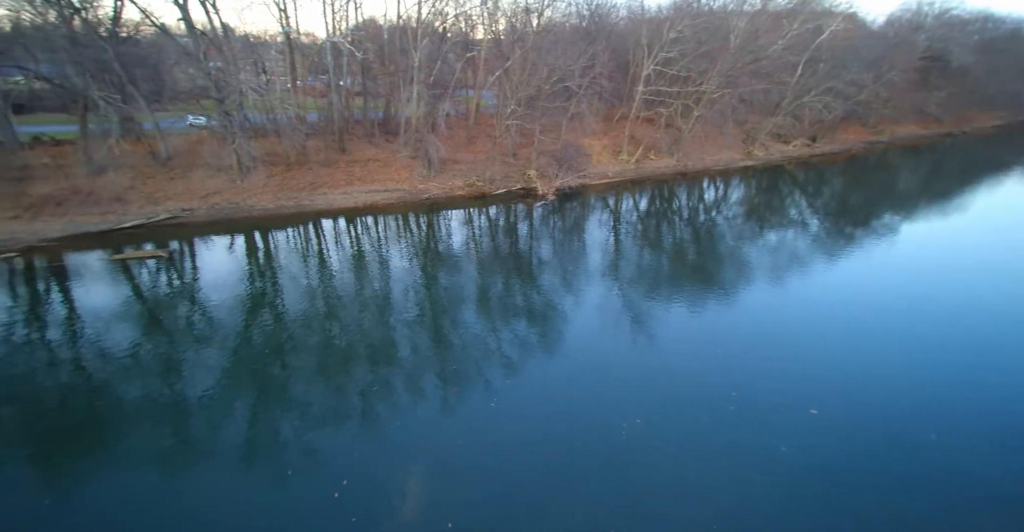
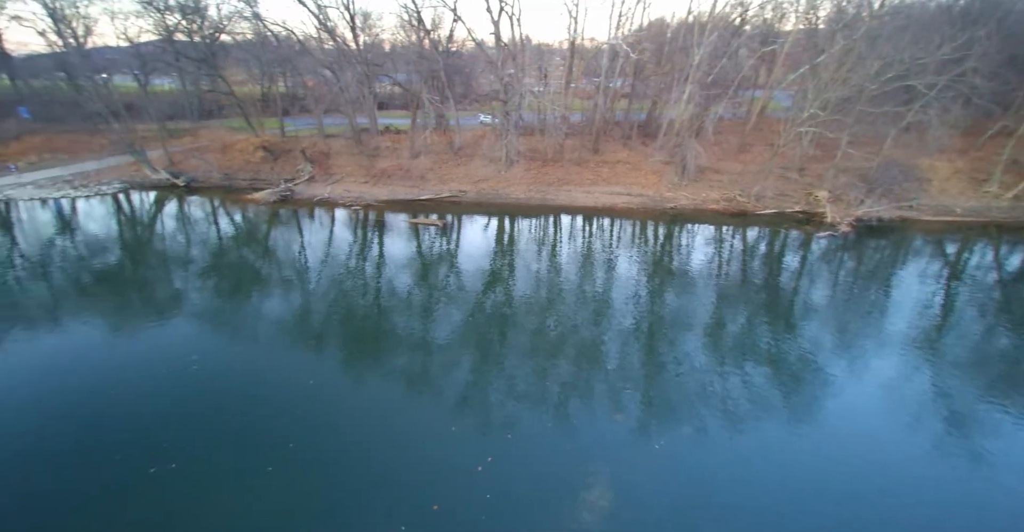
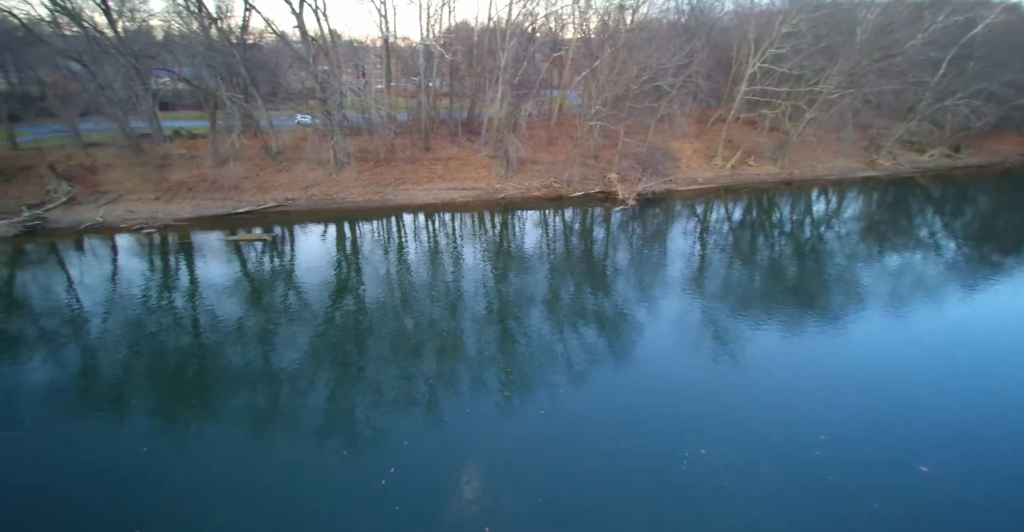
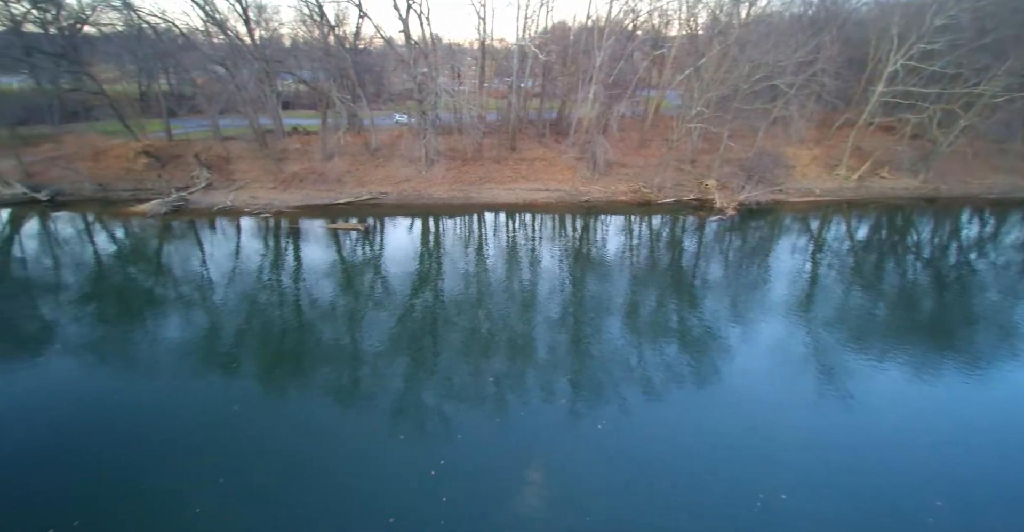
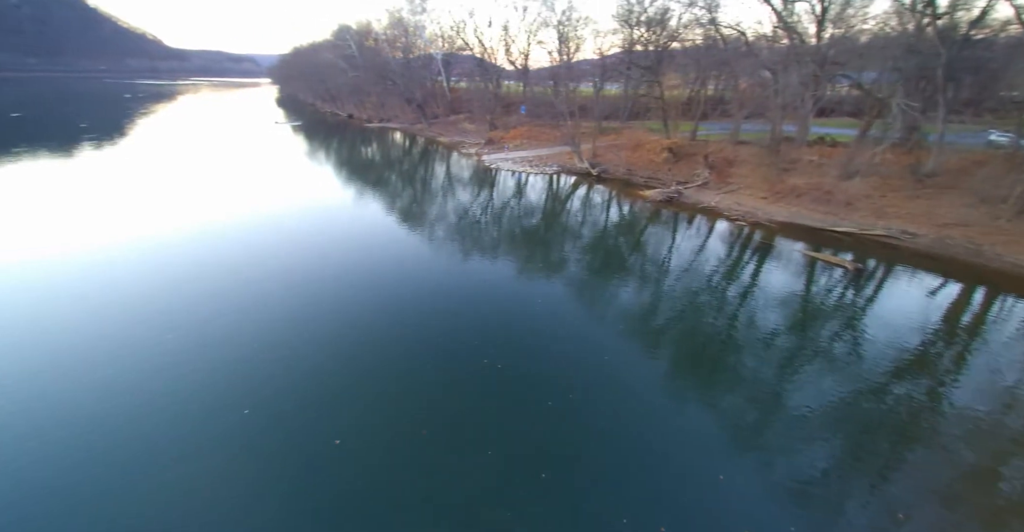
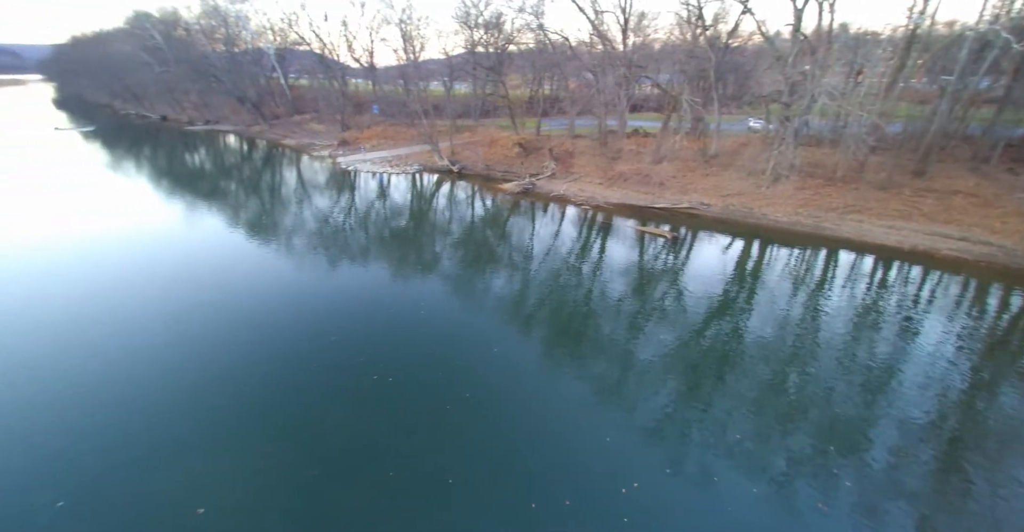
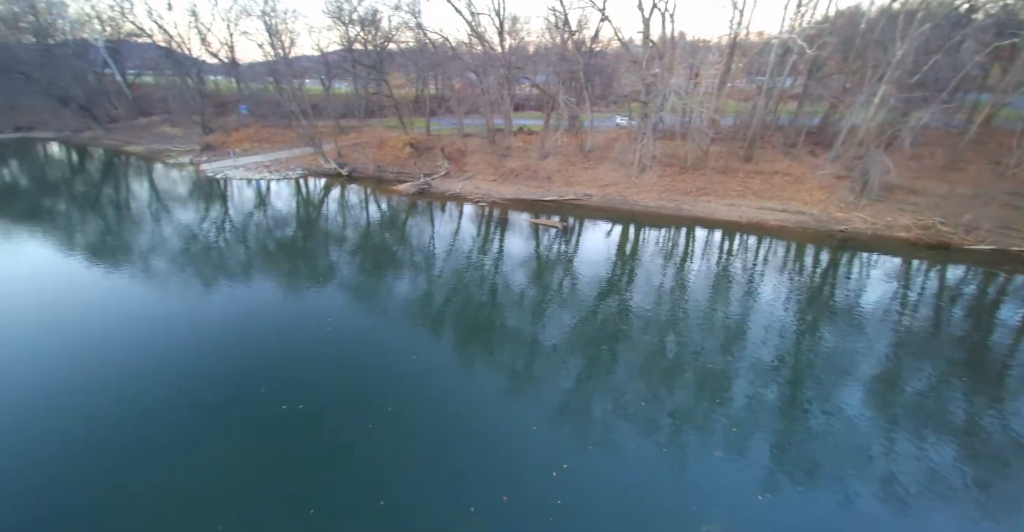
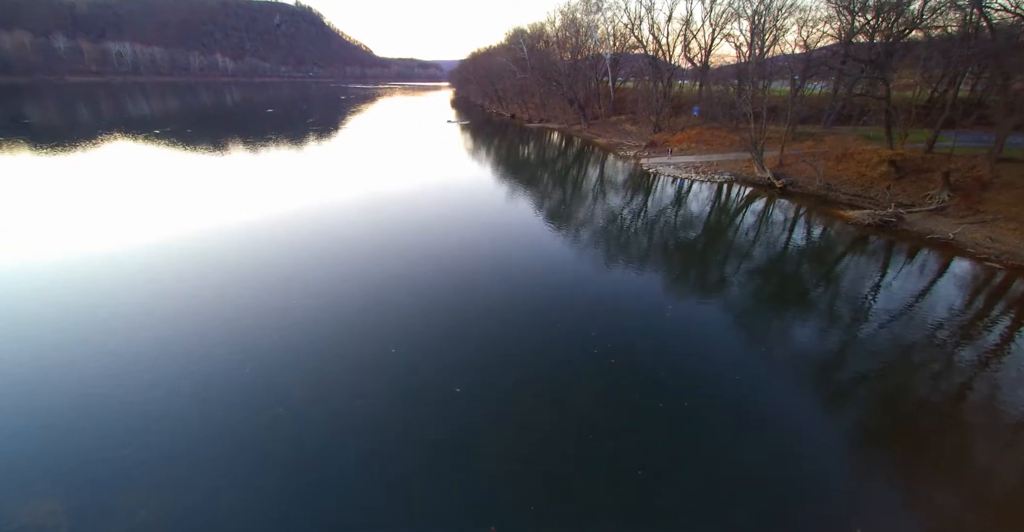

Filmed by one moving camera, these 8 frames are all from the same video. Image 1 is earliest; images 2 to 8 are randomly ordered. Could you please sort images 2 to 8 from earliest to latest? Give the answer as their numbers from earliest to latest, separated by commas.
3, 4, 2, 7, 6, 5, 8
